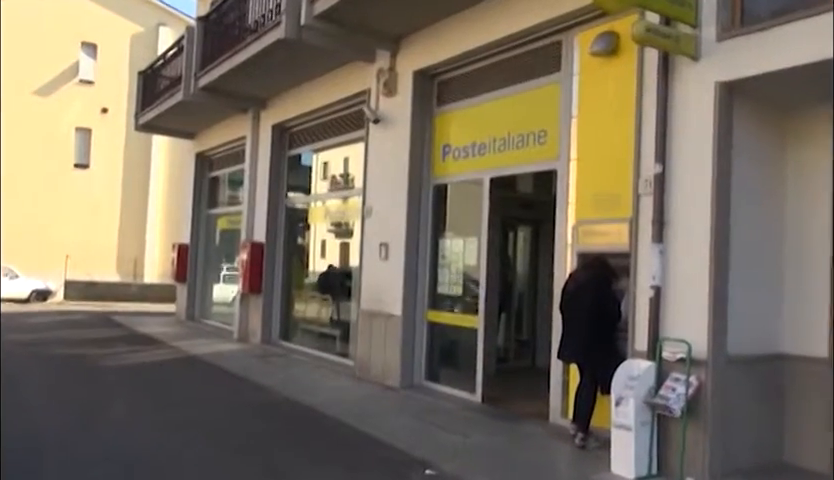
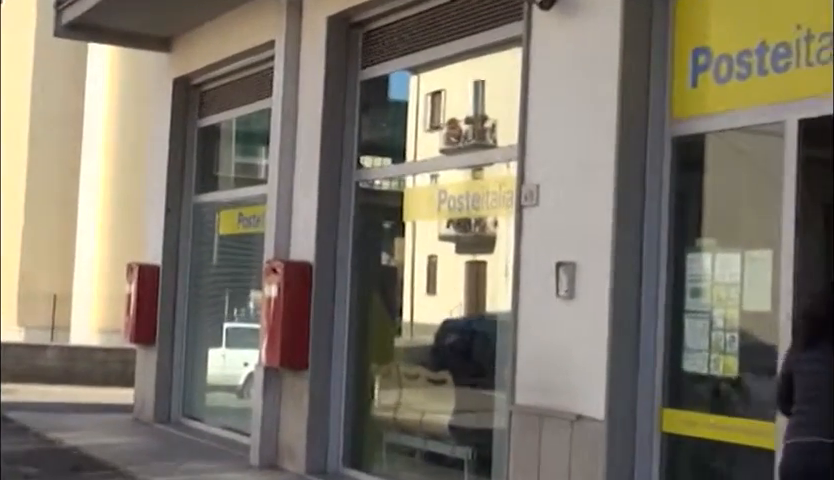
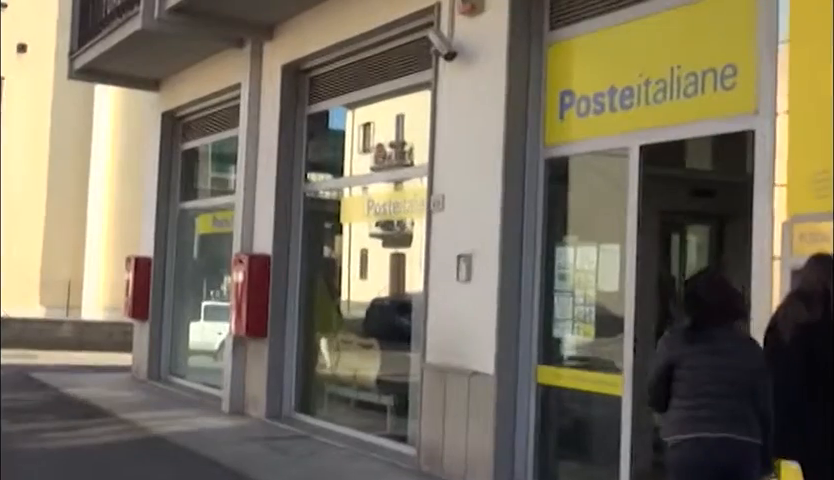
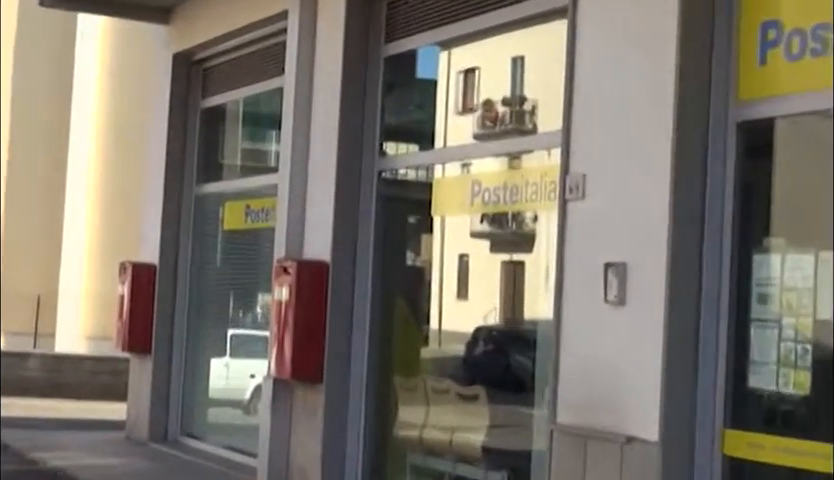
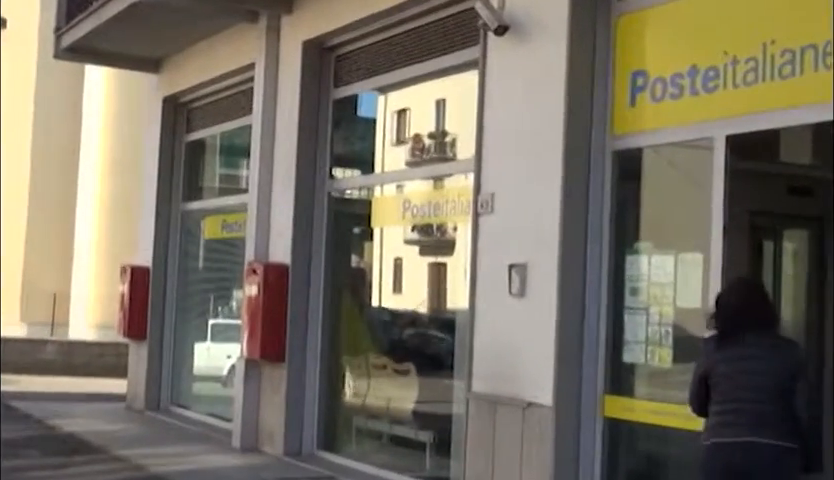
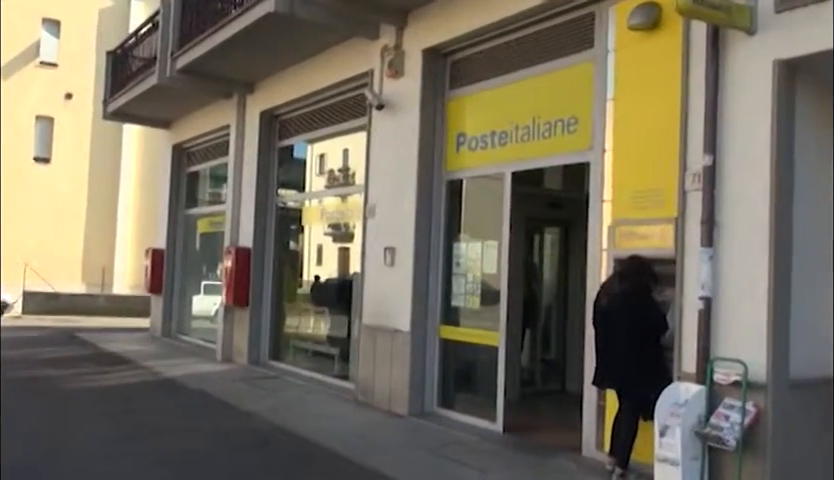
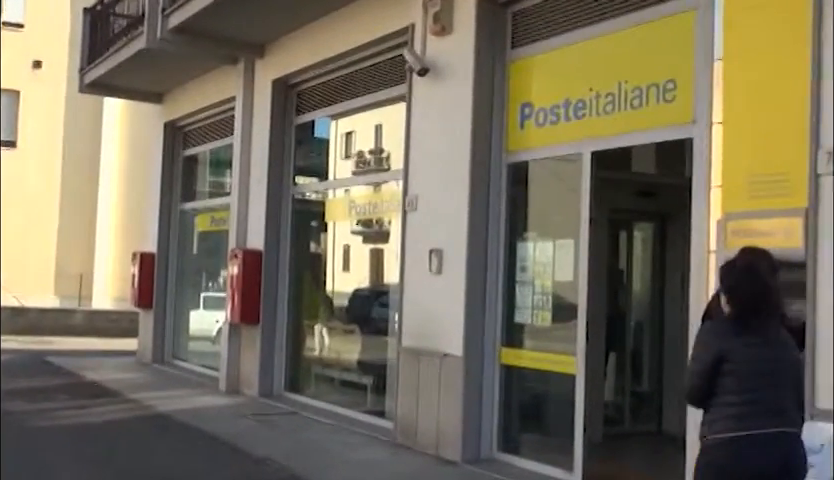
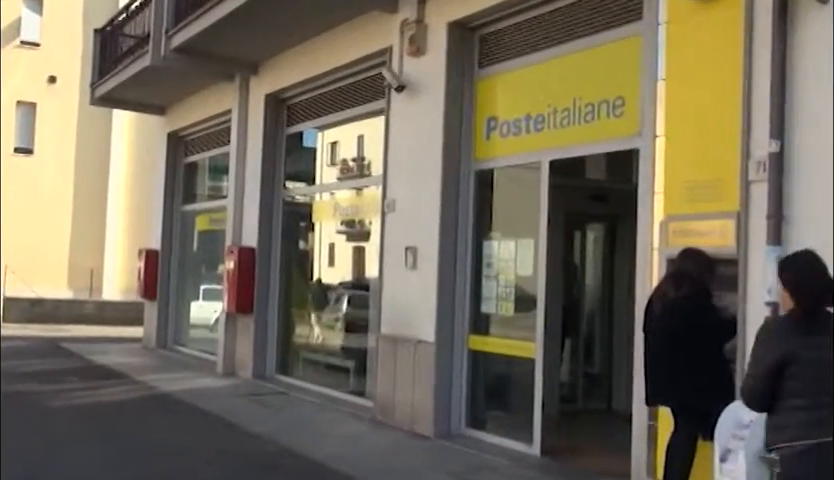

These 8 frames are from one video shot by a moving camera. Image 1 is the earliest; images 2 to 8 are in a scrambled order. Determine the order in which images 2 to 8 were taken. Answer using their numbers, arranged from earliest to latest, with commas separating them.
6, 8, 7, 3, 5, 2, 4
